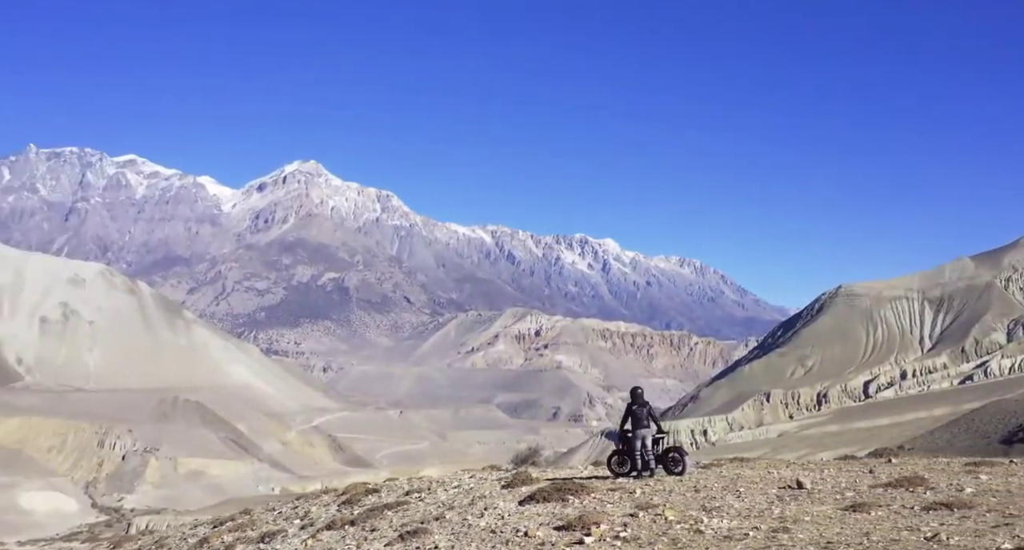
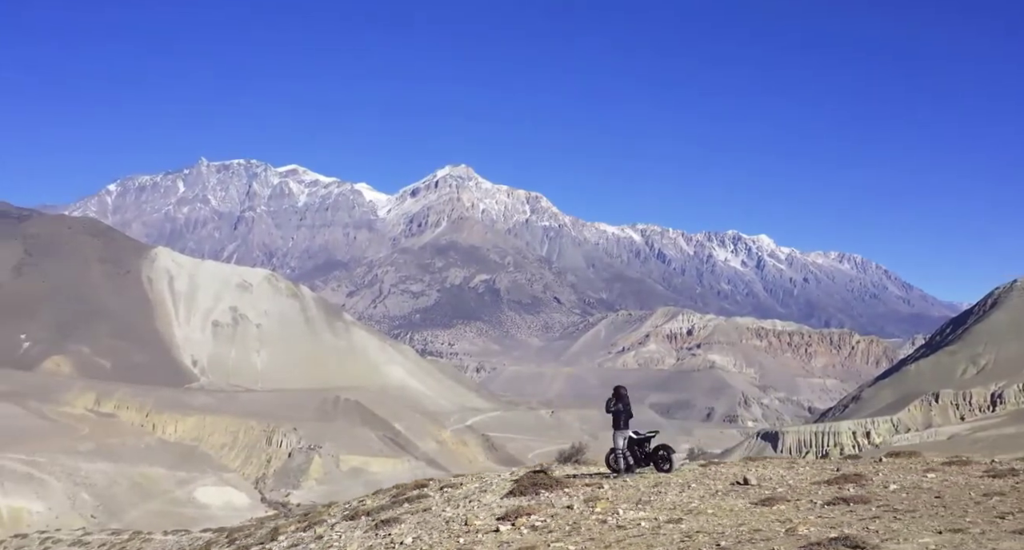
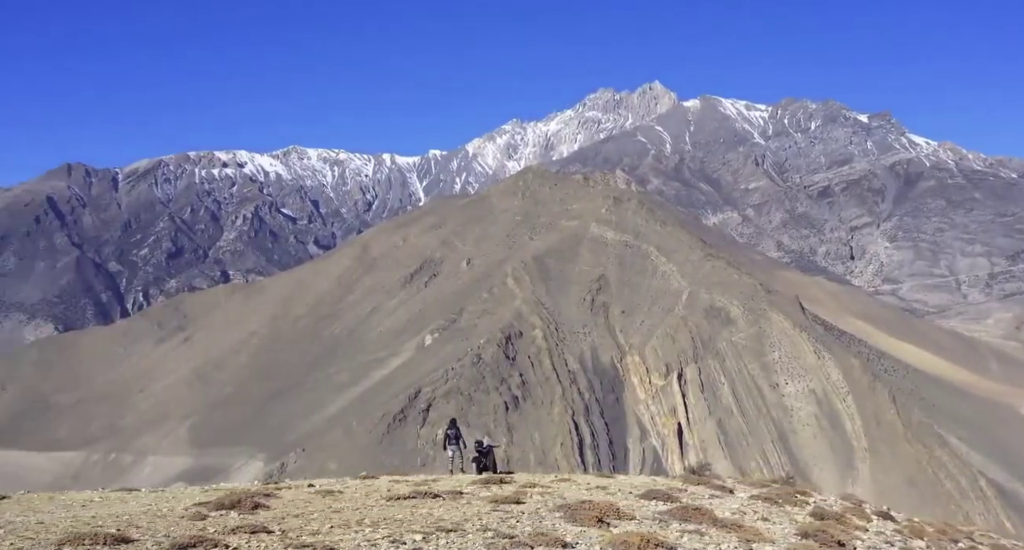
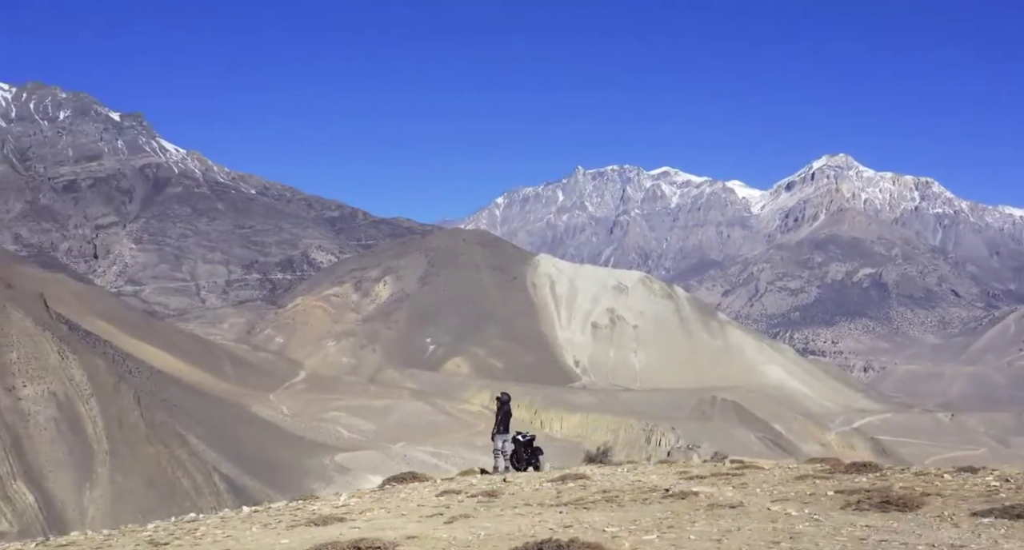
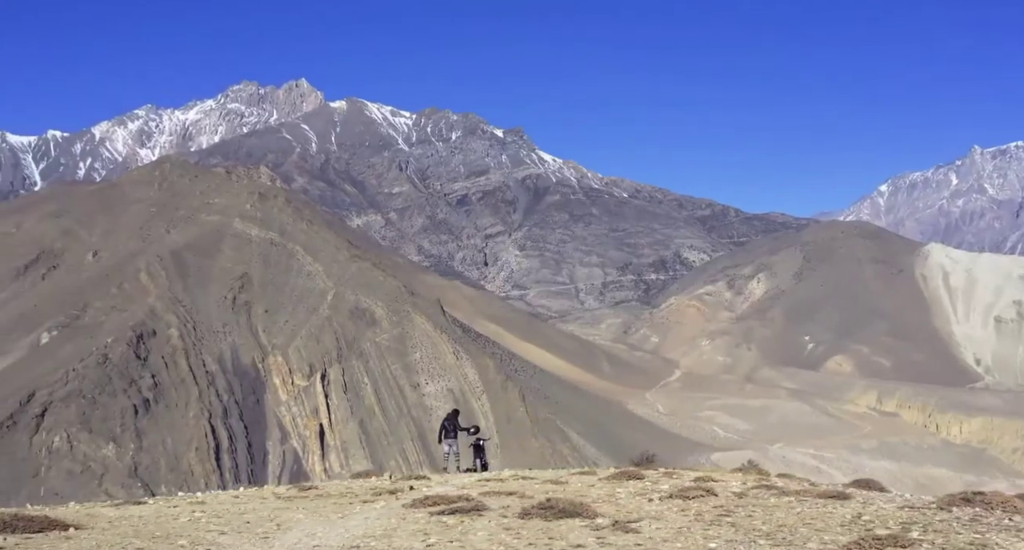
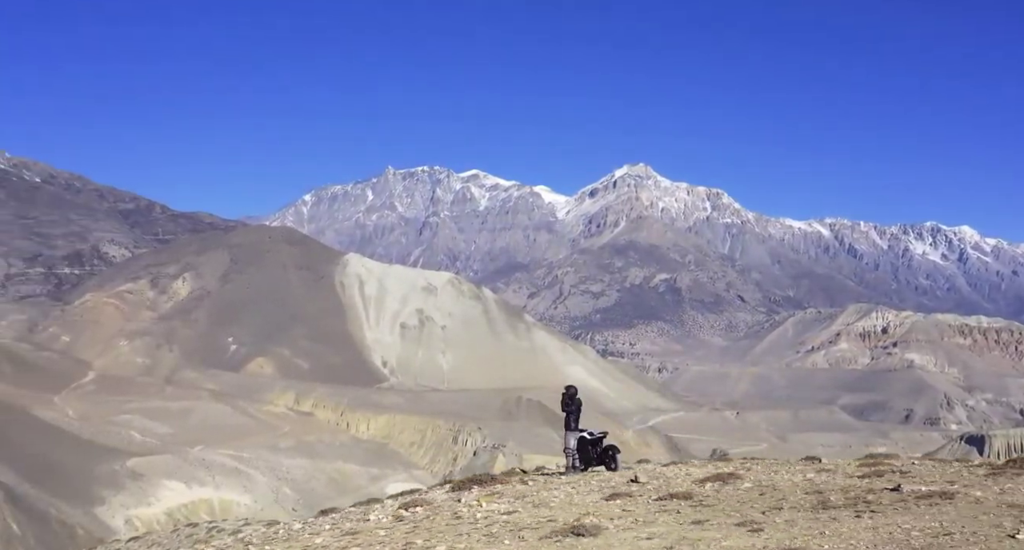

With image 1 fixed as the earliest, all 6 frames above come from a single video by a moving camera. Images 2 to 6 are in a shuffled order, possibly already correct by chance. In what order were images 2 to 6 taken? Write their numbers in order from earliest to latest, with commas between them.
2, 6, 4, 5, 3
